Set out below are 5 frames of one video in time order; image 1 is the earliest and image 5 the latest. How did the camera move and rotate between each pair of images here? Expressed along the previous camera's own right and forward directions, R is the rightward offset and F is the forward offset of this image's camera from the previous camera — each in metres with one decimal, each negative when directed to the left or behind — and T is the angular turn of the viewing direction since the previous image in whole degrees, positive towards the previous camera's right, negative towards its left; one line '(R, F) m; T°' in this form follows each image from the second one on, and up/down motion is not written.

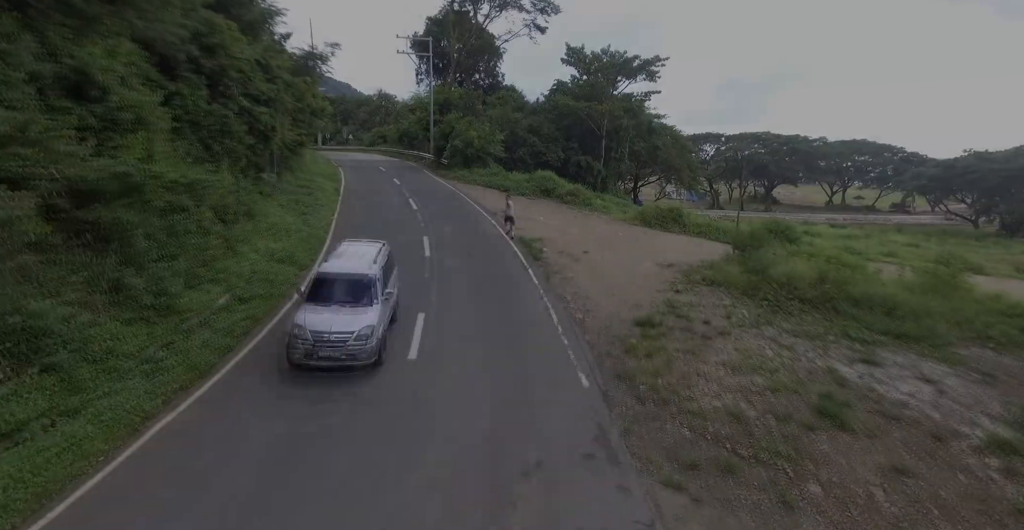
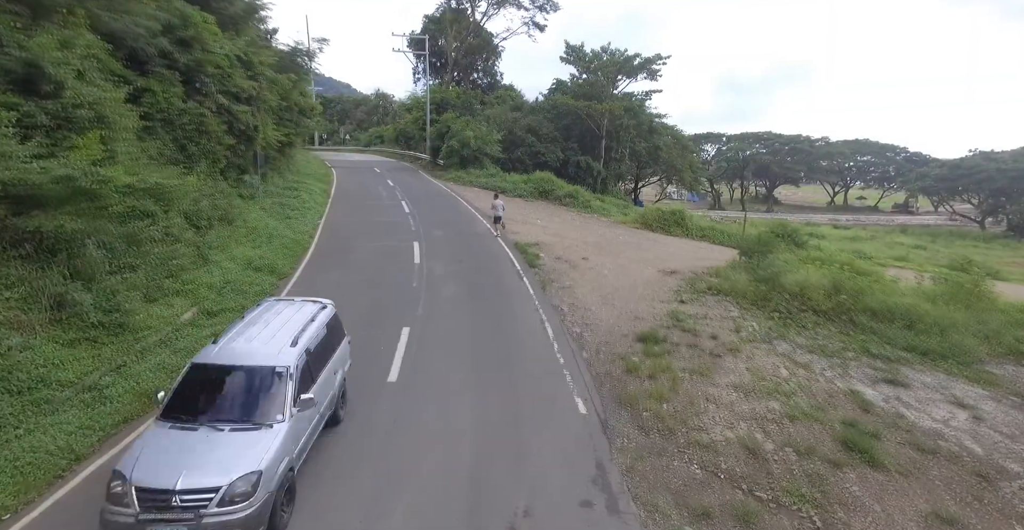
(+0.2, +0.9) m; 0°
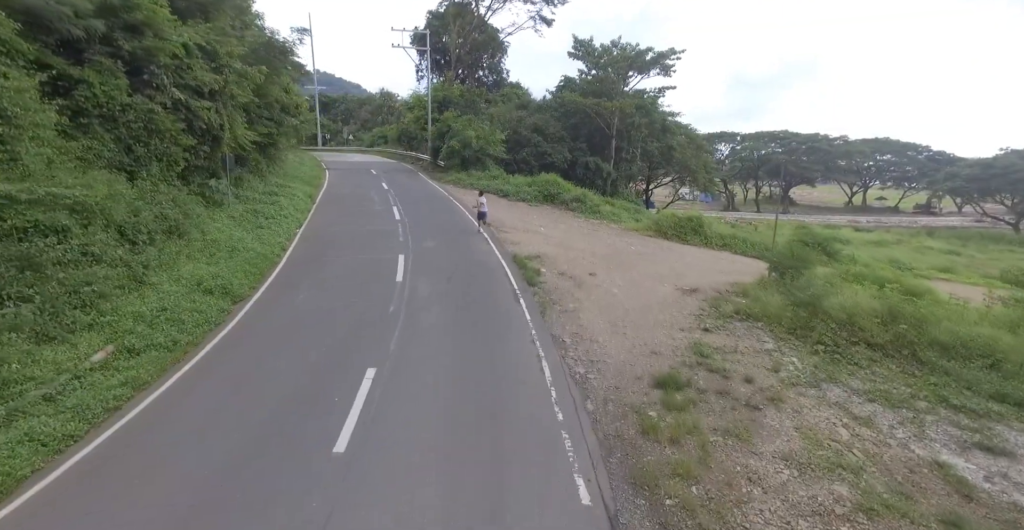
(+0.4, +2.0) m; -1°
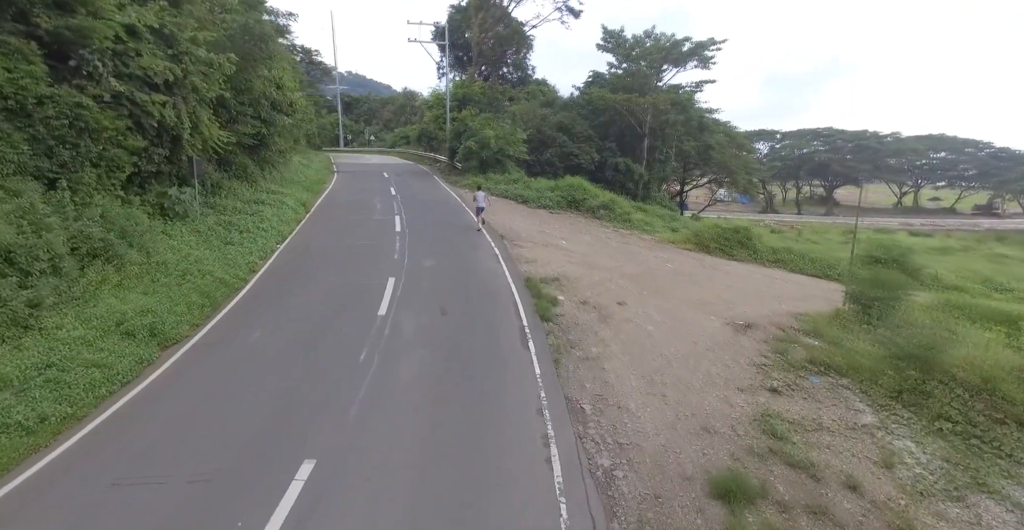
(+0.4, +2.7) m; -3°
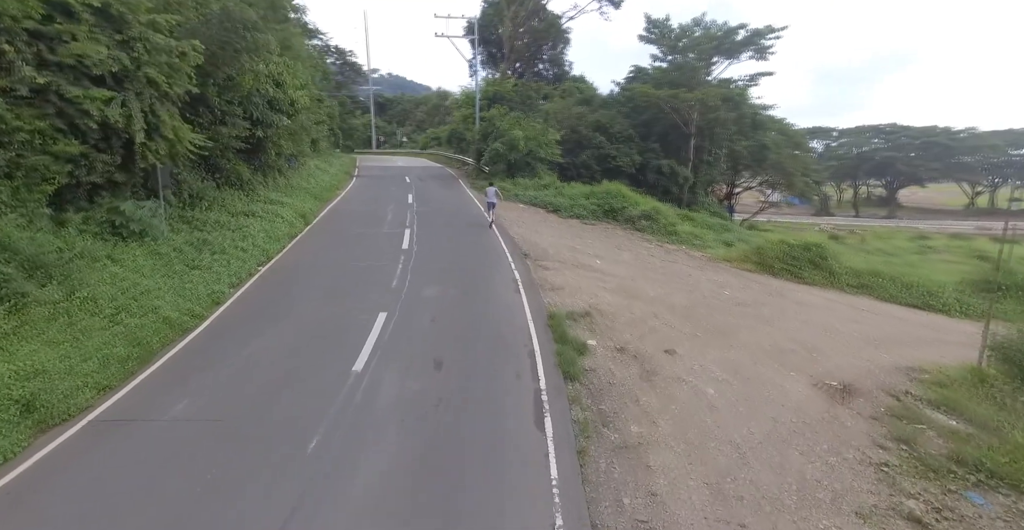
(+0.4, +2.7) m; -4°
